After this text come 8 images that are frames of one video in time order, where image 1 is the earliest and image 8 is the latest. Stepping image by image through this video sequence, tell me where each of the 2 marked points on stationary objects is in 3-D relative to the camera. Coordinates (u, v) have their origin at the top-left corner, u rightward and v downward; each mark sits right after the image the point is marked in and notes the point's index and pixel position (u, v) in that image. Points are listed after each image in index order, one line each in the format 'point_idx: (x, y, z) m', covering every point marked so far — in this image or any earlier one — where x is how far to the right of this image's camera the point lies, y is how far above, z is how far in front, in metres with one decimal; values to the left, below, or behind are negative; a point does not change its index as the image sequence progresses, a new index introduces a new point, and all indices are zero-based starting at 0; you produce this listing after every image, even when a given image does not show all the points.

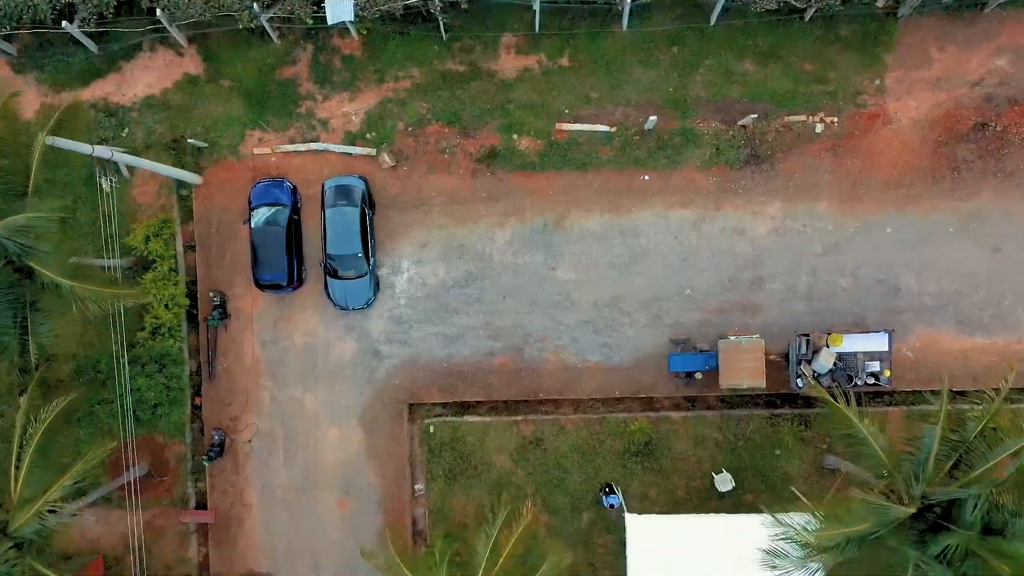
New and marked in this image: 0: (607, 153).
0: (+2.0, +2.6, +16.6) m
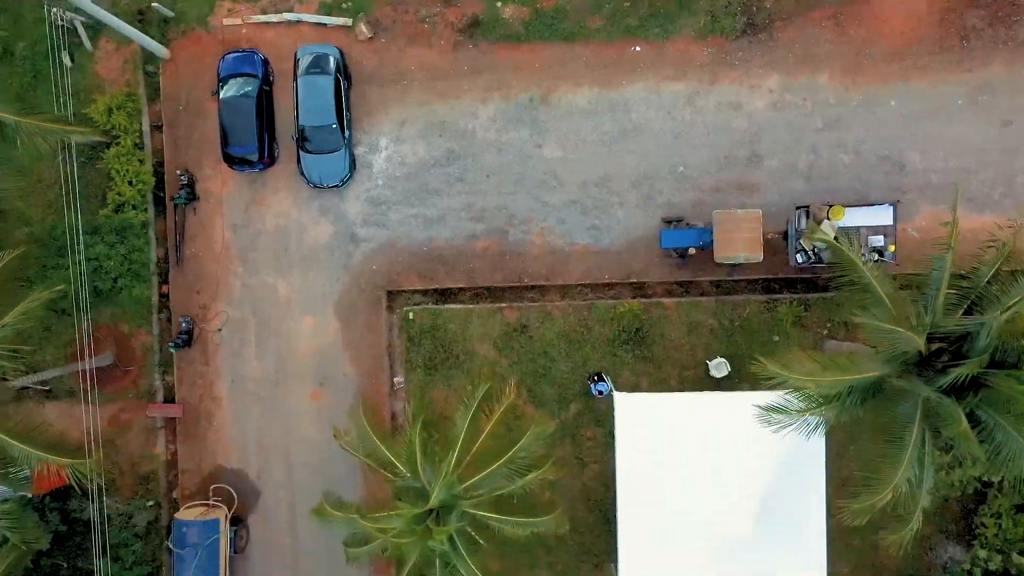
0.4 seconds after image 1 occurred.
0: (+1.7, +5.0, +15.7) m
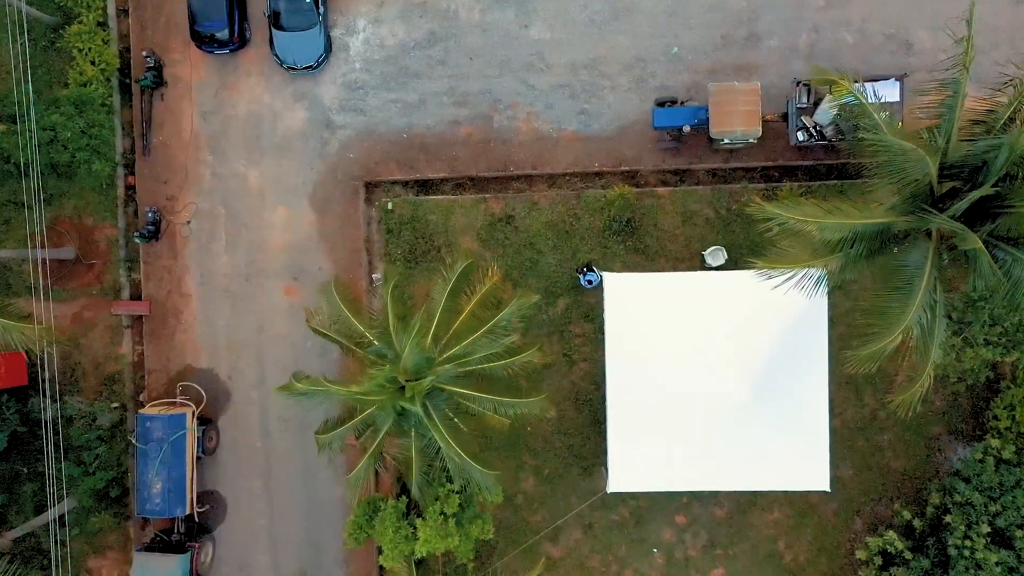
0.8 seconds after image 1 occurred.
0: (+1.4, +7.2, +14.9) m
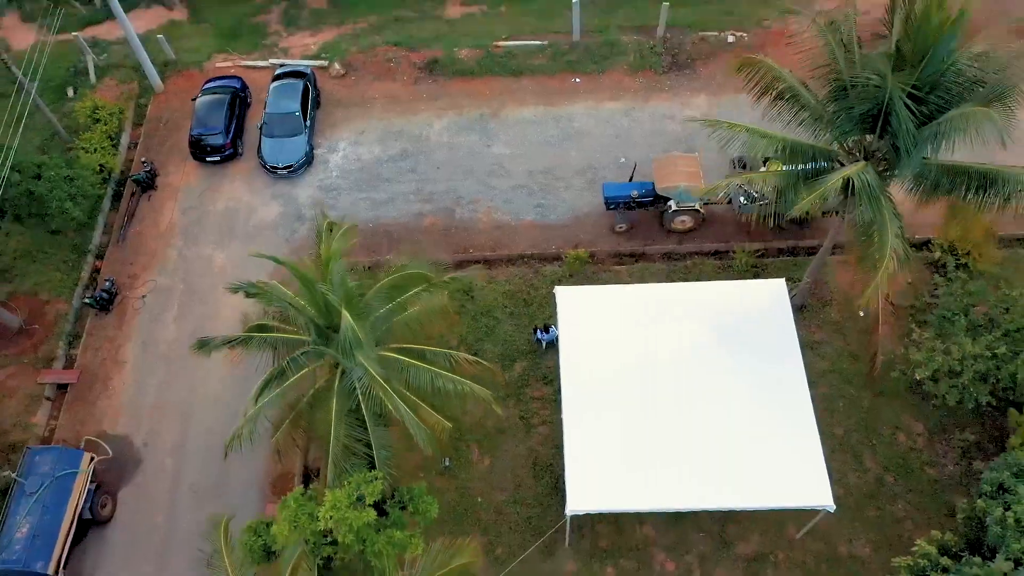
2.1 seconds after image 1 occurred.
0: (+0.7, +5.0, +17.9) m
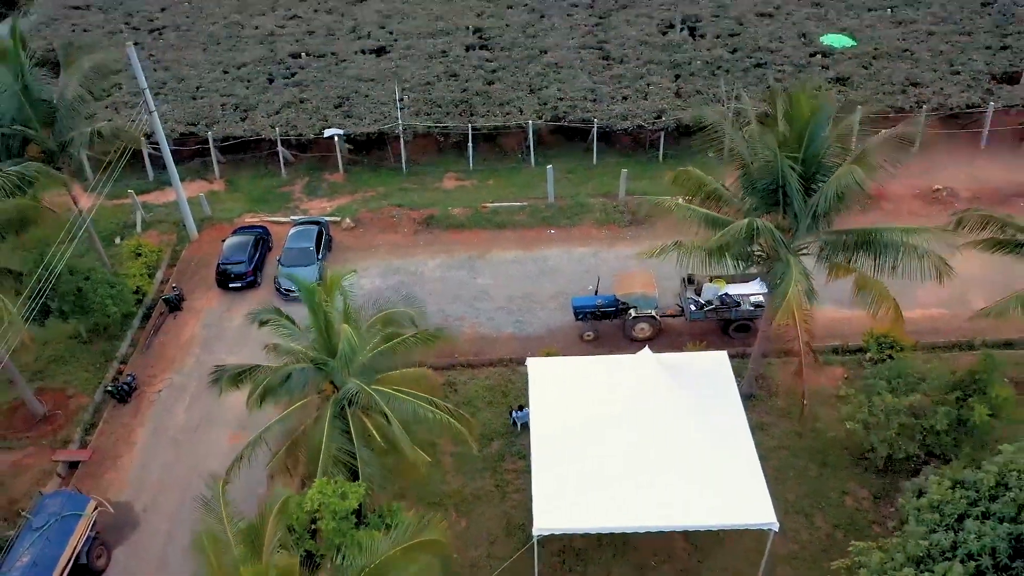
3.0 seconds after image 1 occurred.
0: (+0.3, +1.8, +21.1) m
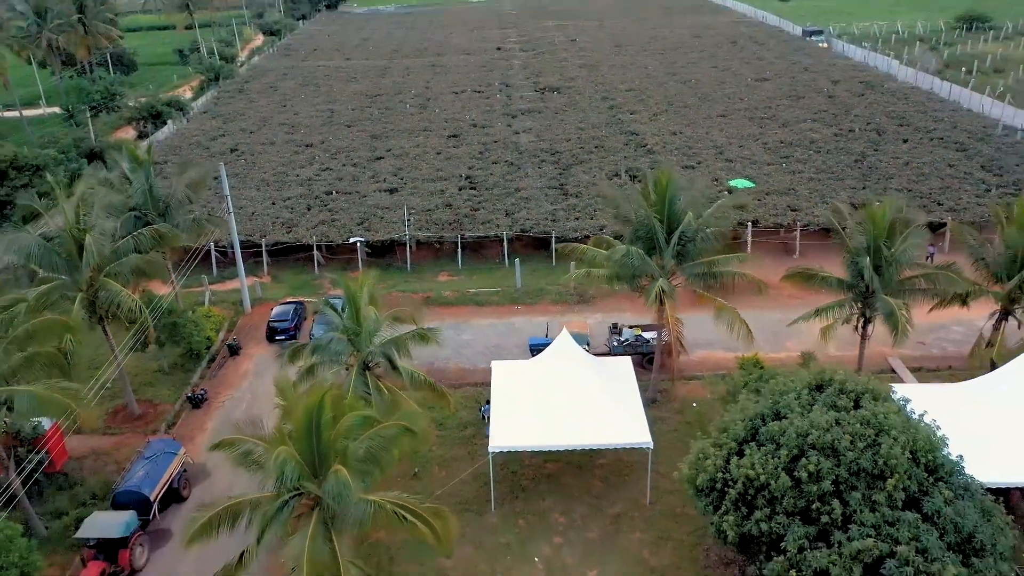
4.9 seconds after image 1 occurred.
0: (-0.6, -0.4, +28.0) m
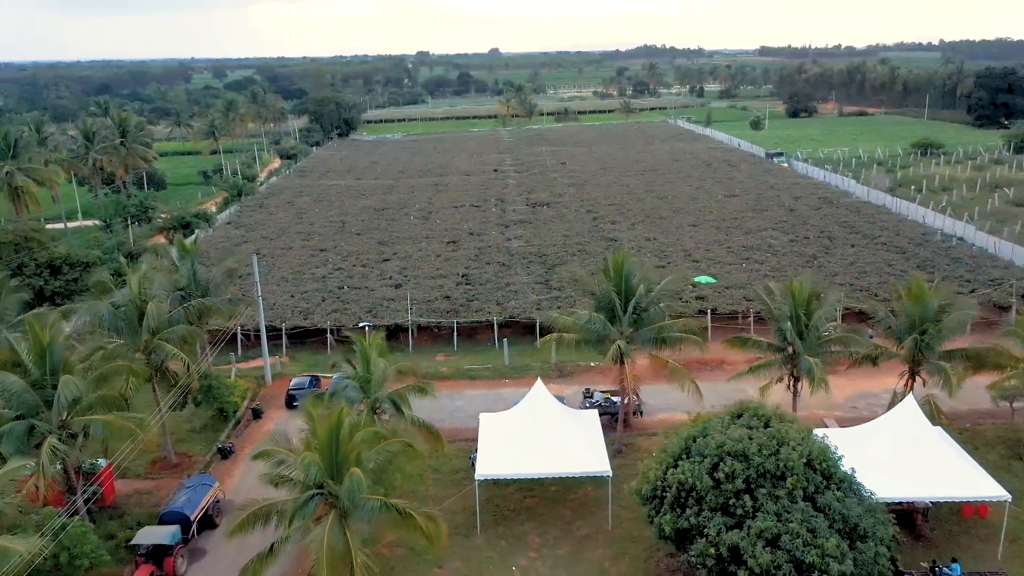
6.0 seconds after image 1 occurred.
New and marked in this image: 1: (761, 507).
0: (-1.0, -3.5, +32.0) m
1: (+5.3, -4.7, +17.0) m
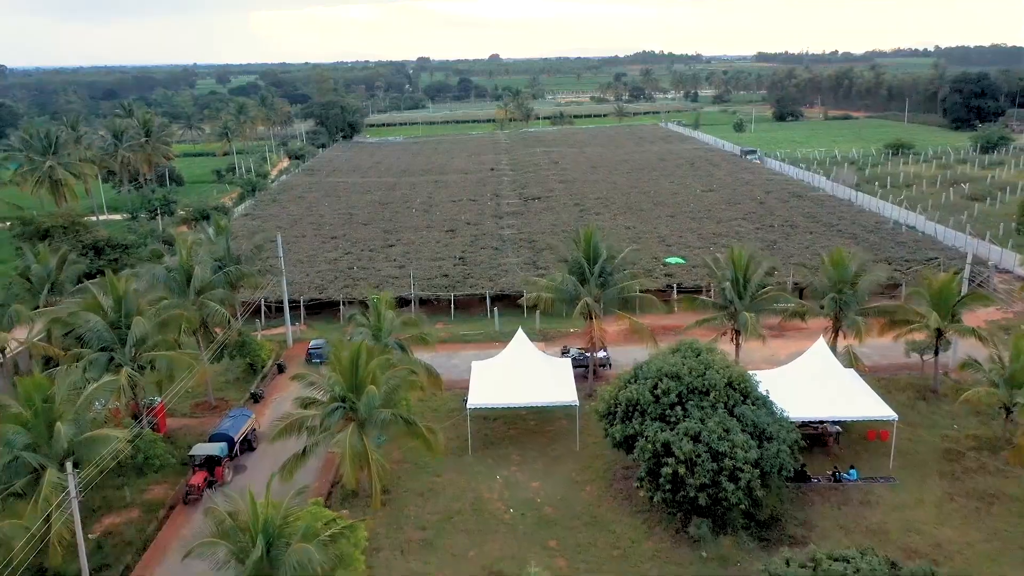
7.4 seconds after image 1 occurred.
0: (-1.5, -2.3, +36.7) m
1: (+4.8, -3.5, +21.8) m
